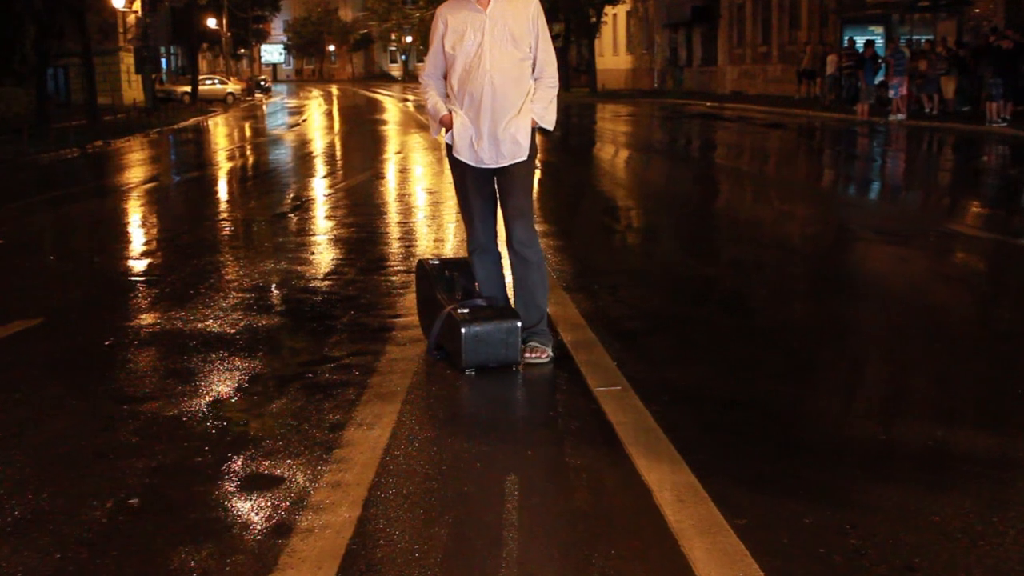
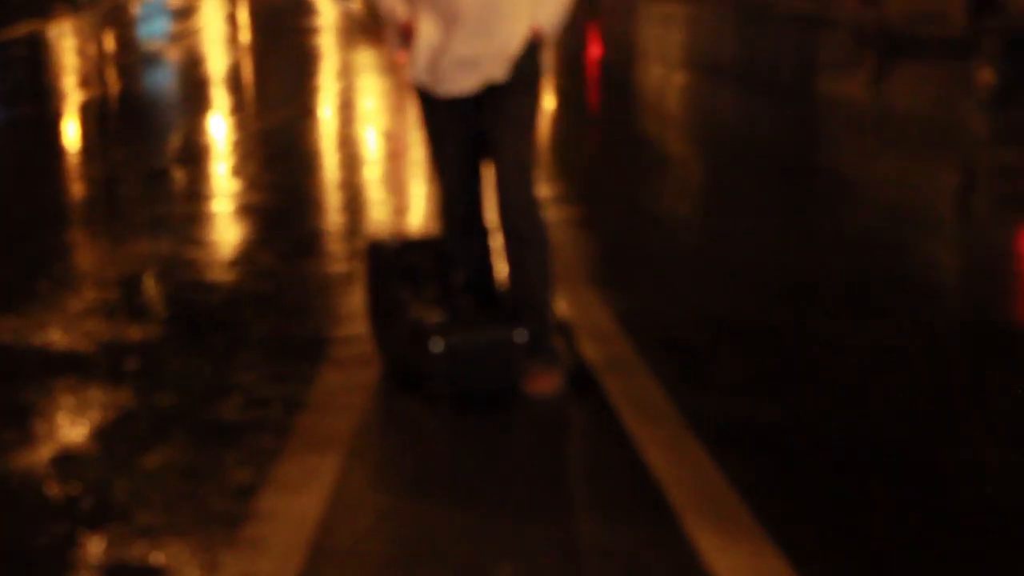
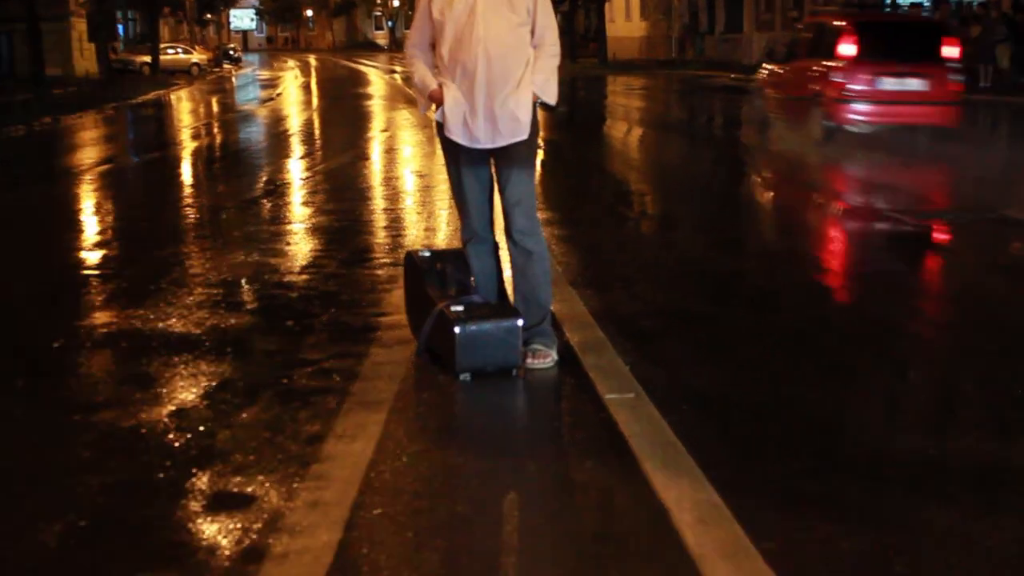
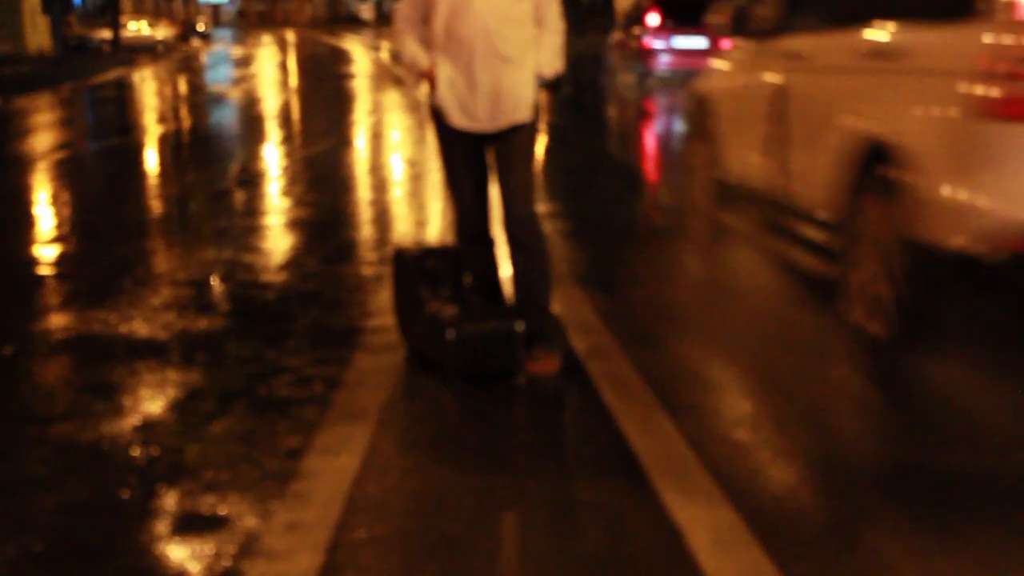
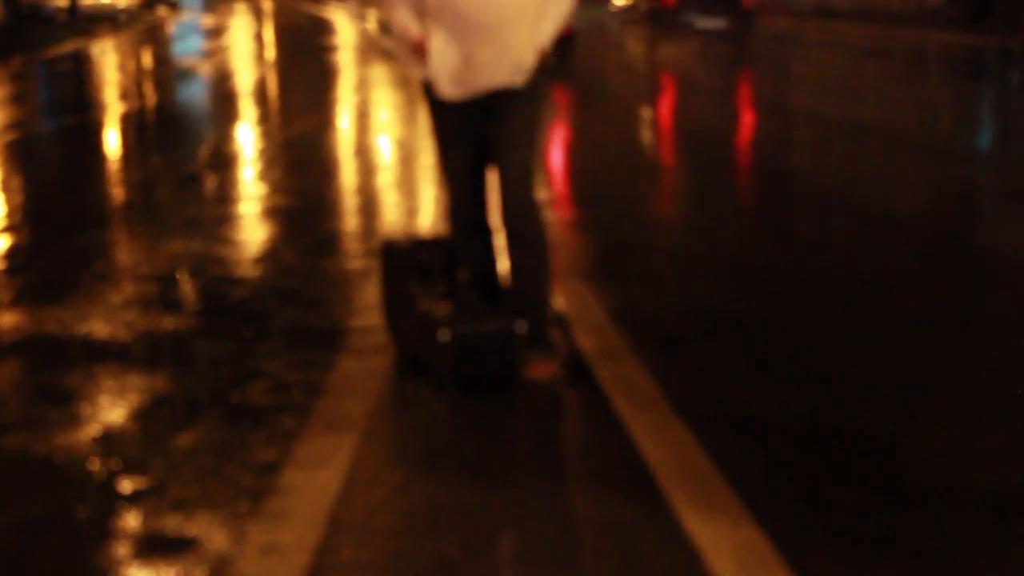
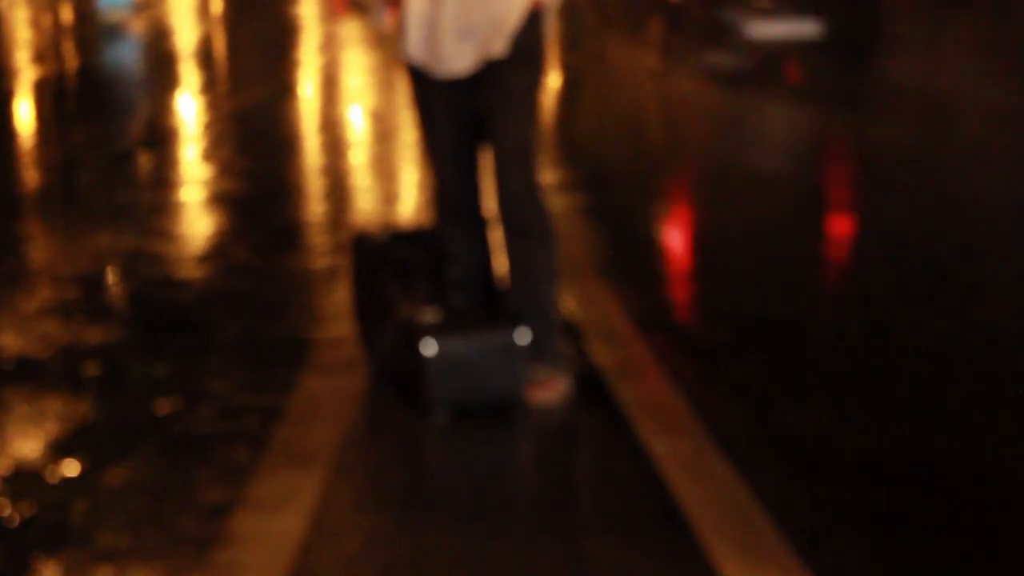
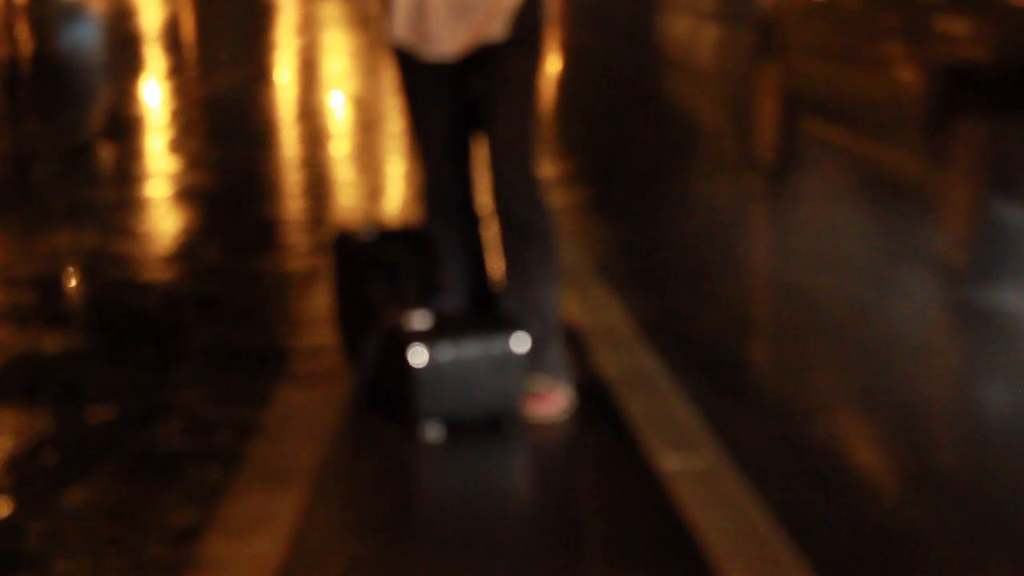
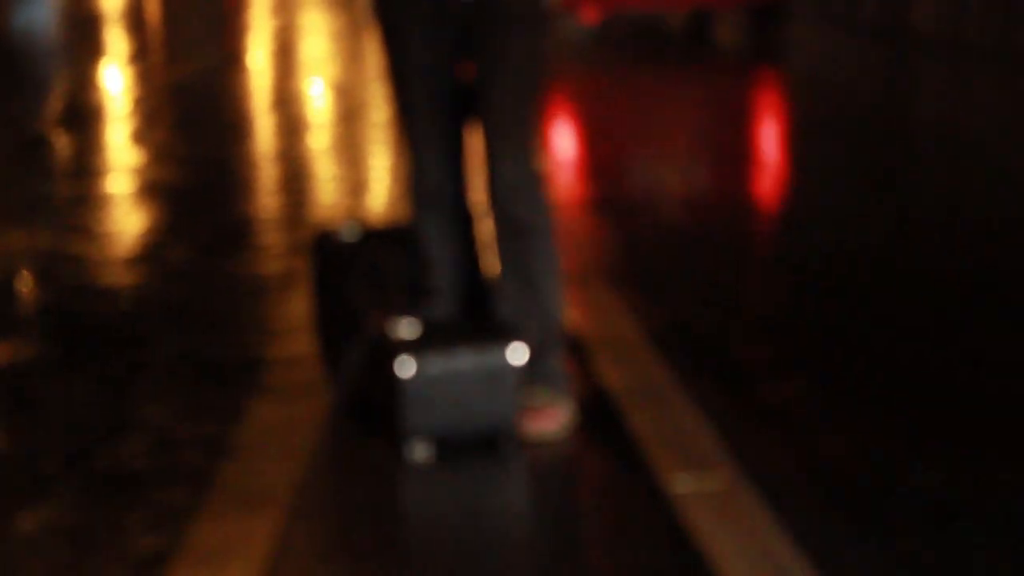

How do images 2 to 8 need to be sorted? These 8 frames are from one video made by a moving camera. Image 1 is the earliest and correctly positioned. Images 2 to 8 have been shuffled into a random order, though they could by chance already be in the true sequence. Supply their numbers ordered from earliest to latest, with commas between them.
3, 4, 5, 2, 6, 7, 8
